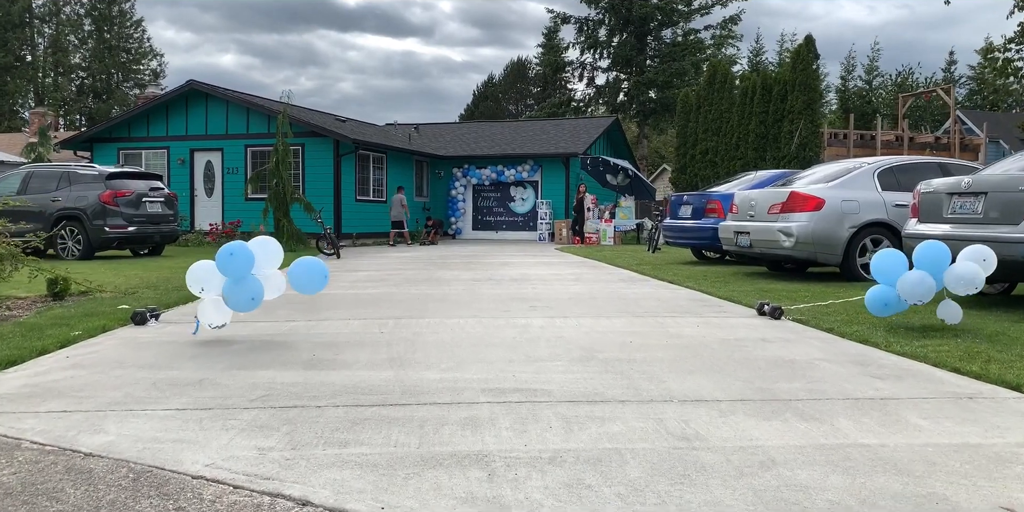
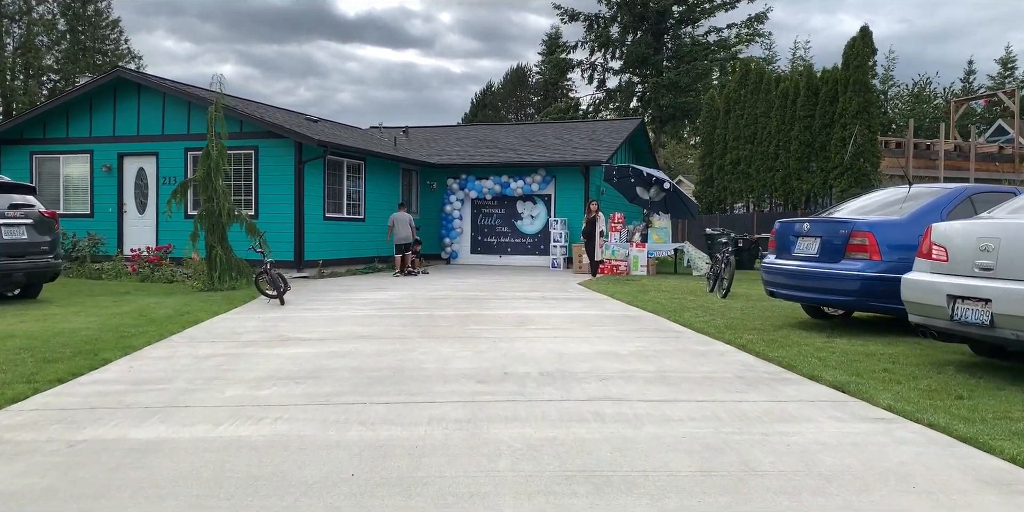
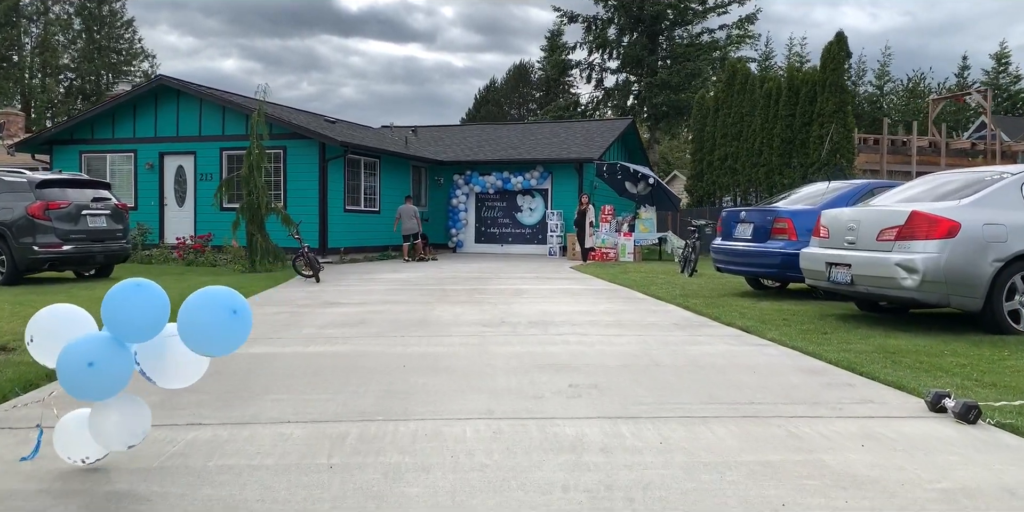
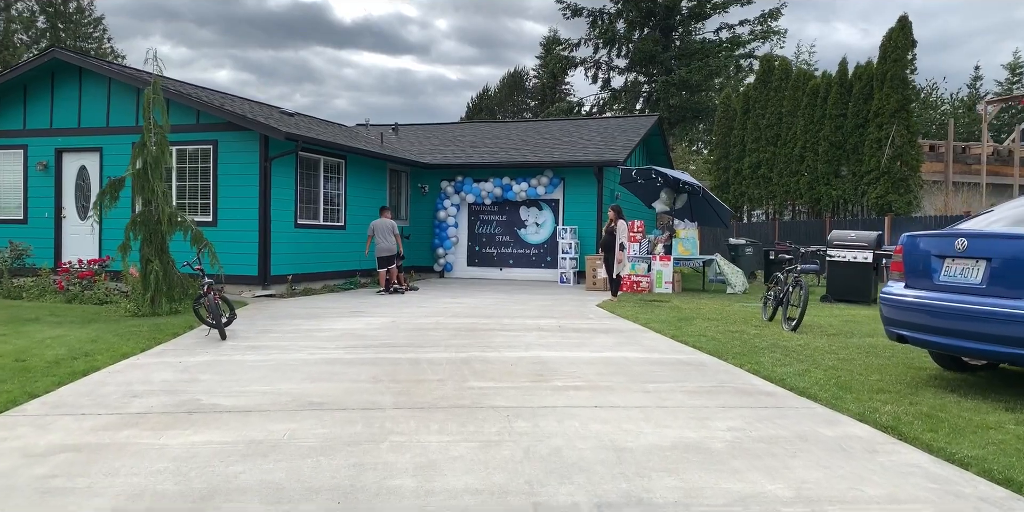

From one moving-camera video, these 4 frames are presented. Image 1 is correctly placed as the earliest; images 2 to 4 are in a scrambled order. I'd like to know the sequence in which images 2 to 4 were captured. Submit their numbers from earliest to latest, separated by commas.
3, 2, 4
